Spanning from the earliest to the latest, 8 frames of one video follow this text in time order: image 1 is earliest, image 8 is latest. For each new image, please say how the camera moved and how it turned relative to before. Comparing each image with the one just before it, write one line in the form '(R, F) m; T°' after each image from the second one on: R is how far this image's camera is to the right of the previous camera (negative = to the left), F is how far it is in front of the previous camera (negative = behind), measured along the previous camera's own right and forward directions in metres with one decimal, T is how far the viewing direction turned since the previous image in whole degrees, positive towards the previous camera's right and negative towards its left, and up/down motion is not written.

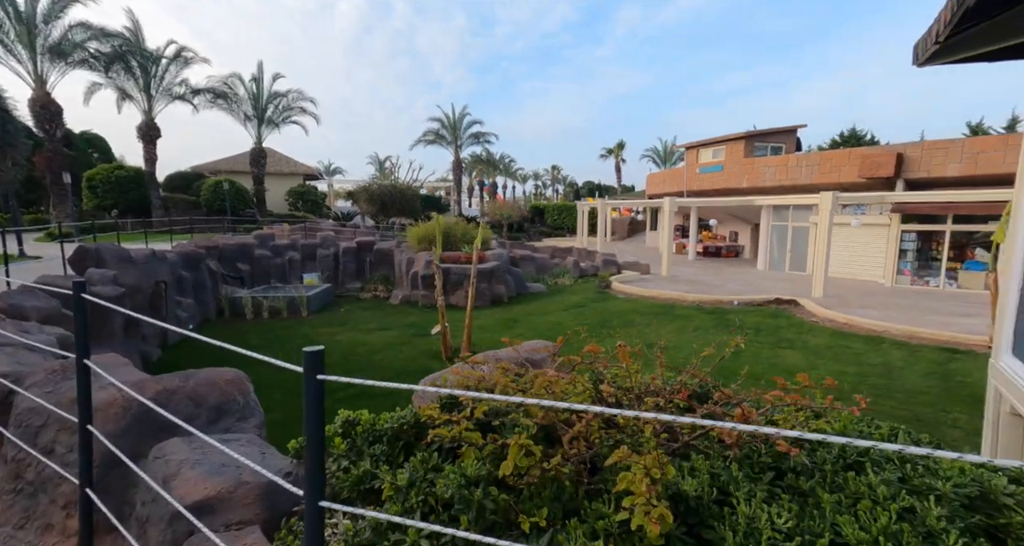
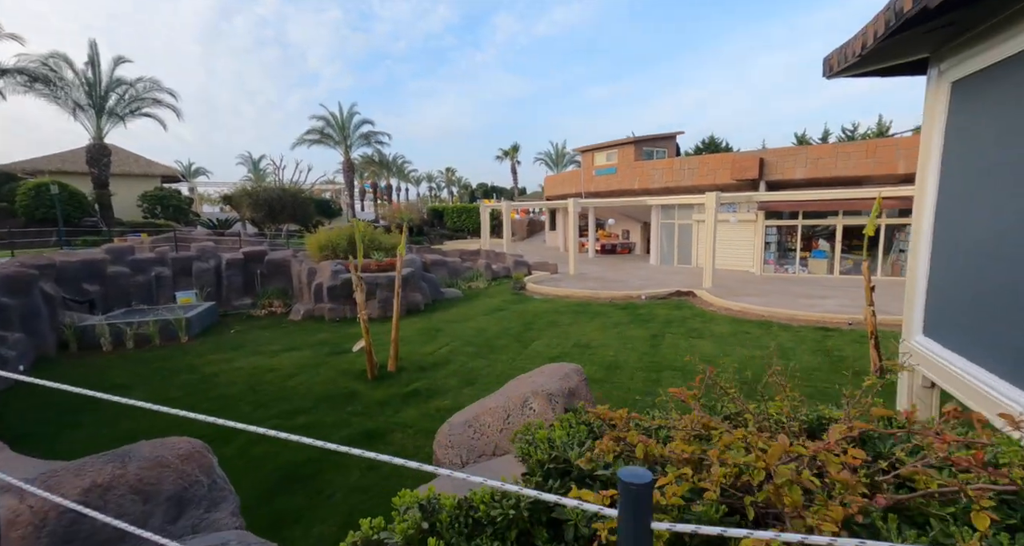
(-0.5, +0.3) m; +13°
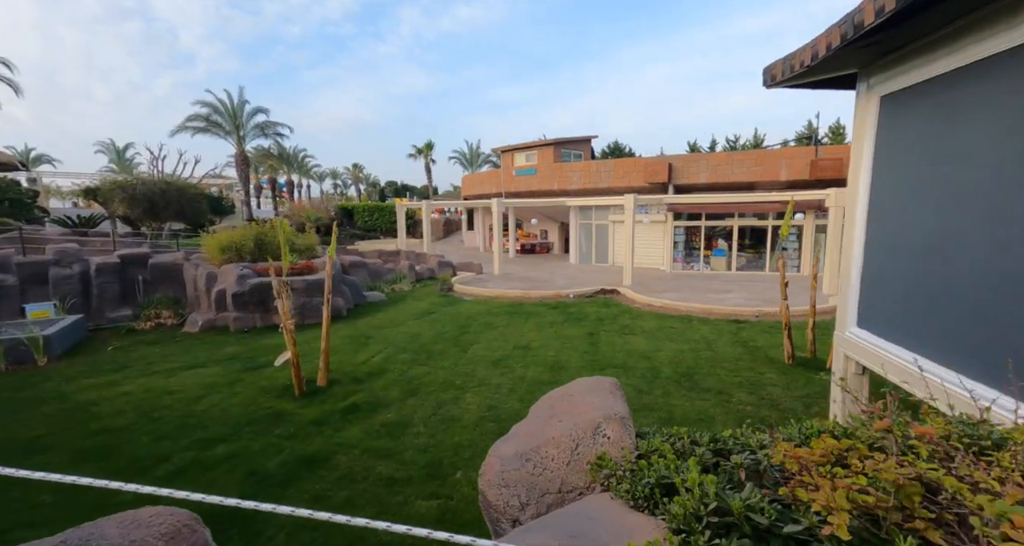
(-0.5, +0.3) m; +11°
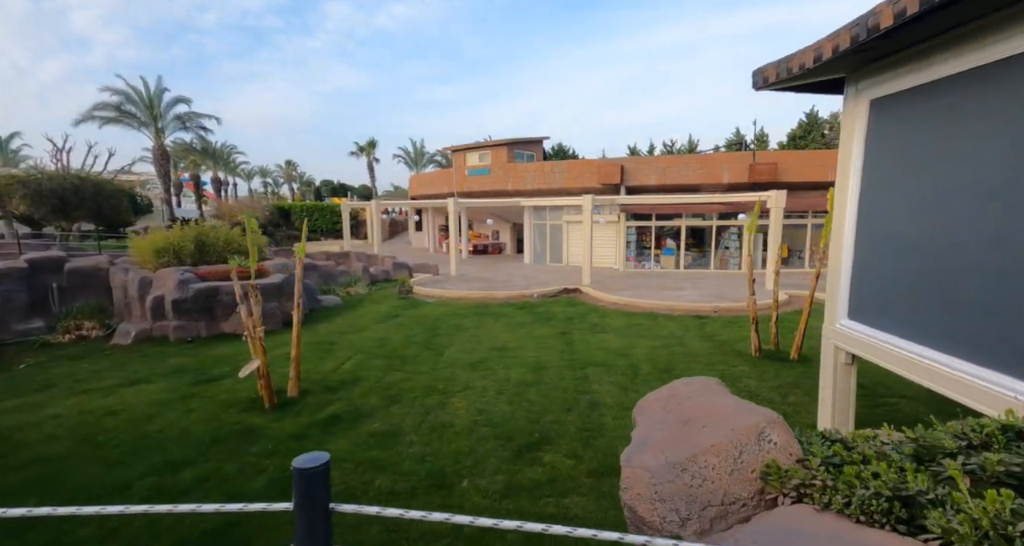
(-0.6, +0.2) m; +7°
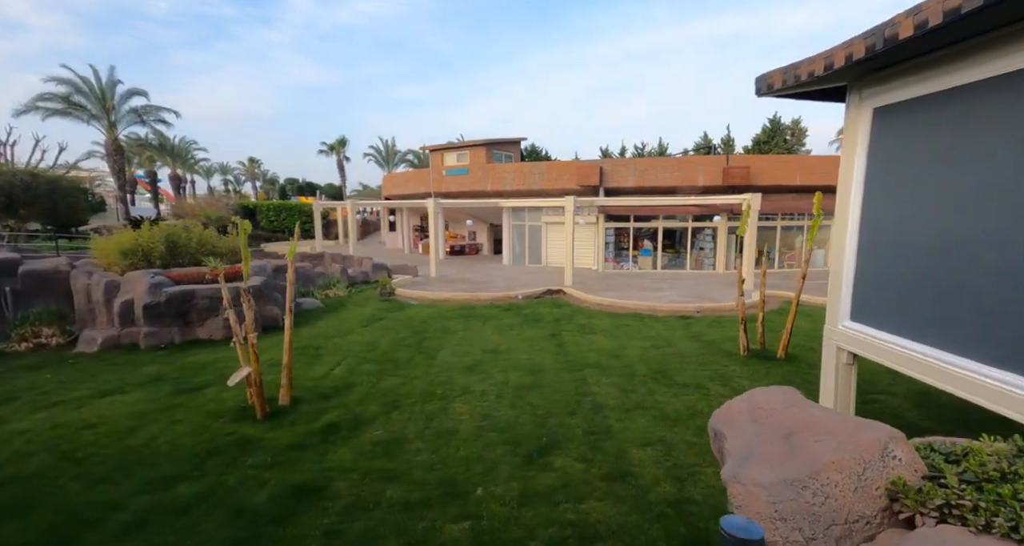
(-0.4, +0.1) m; +4°
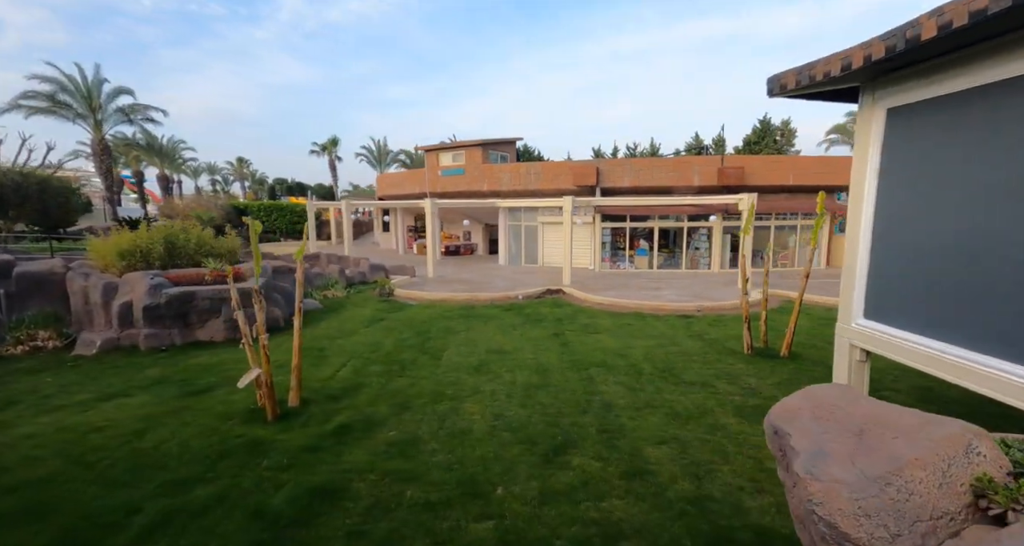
(-0.3, 0.0) m; +1°
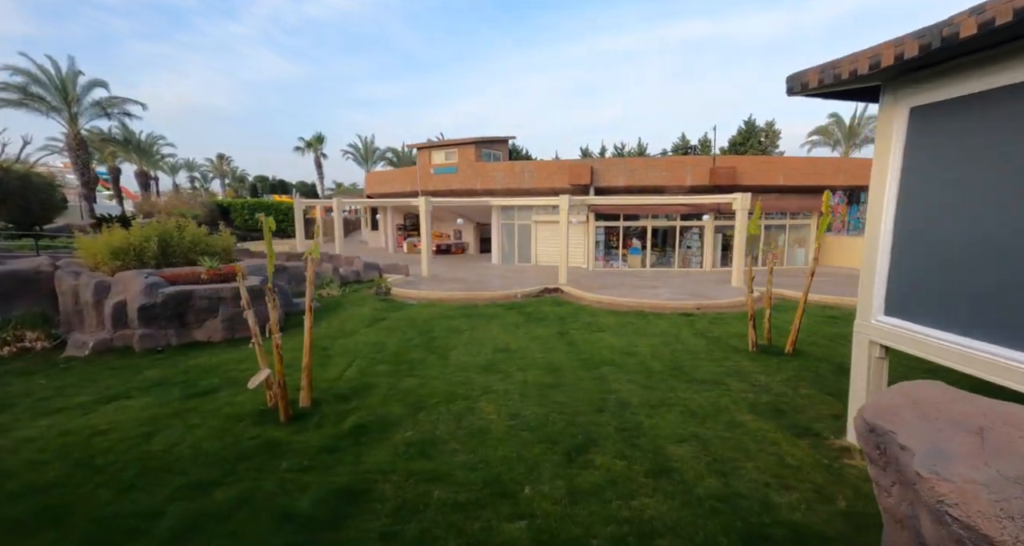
(-0.4, +0.1) m; +2°
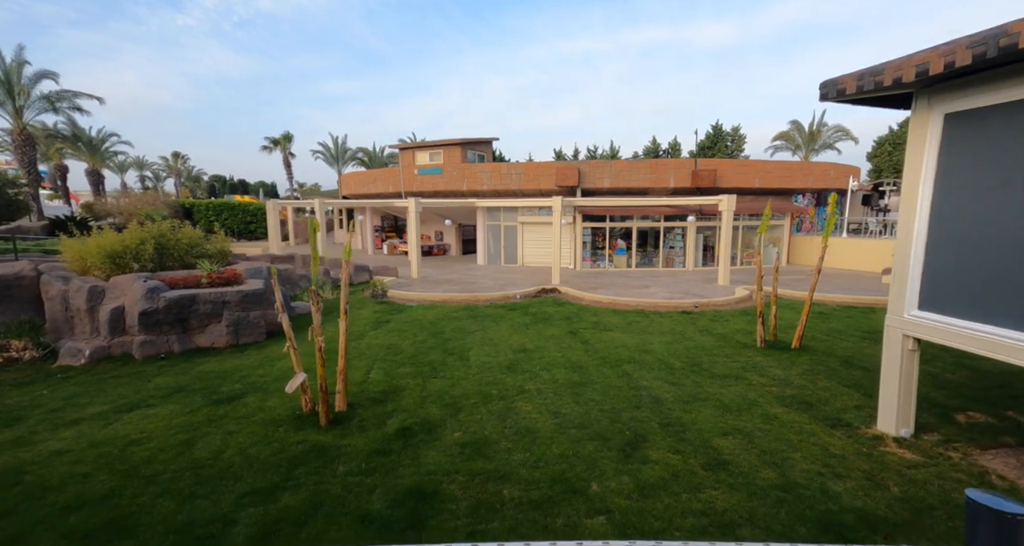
(-0.9, 0.0) m; +4°
